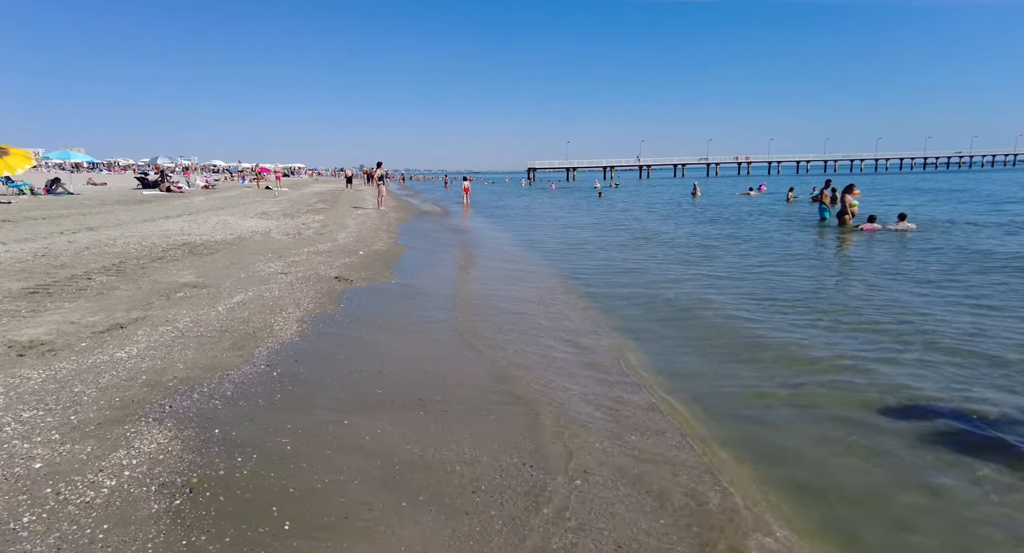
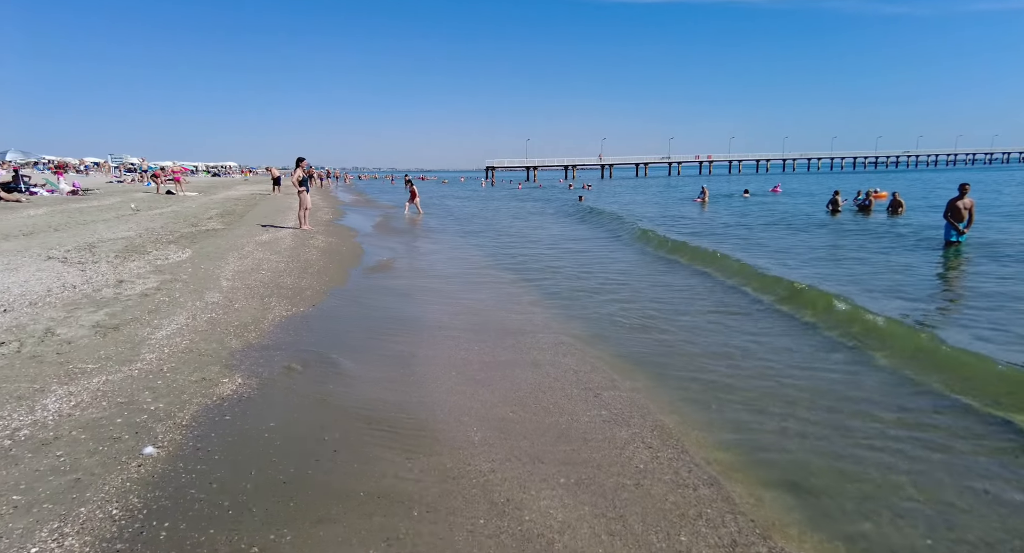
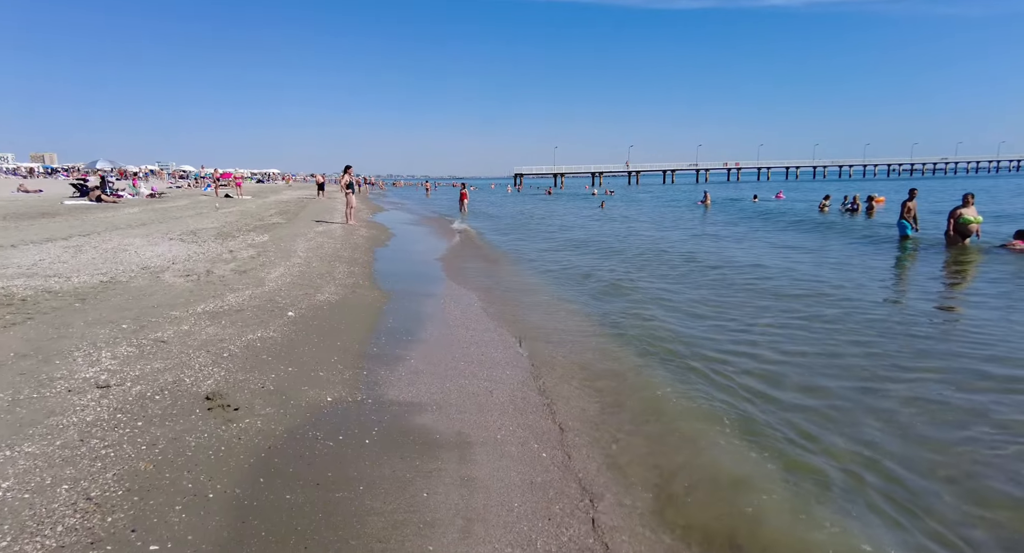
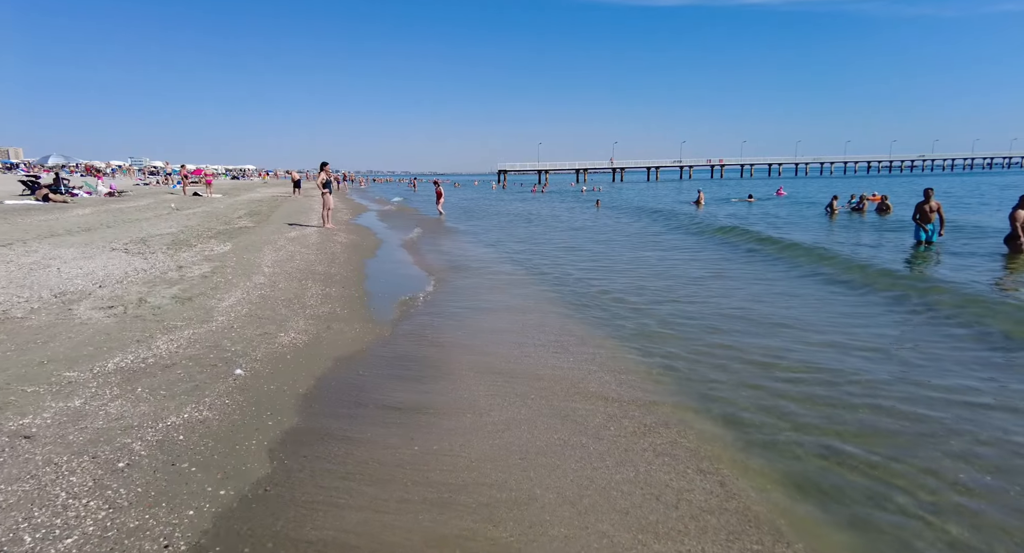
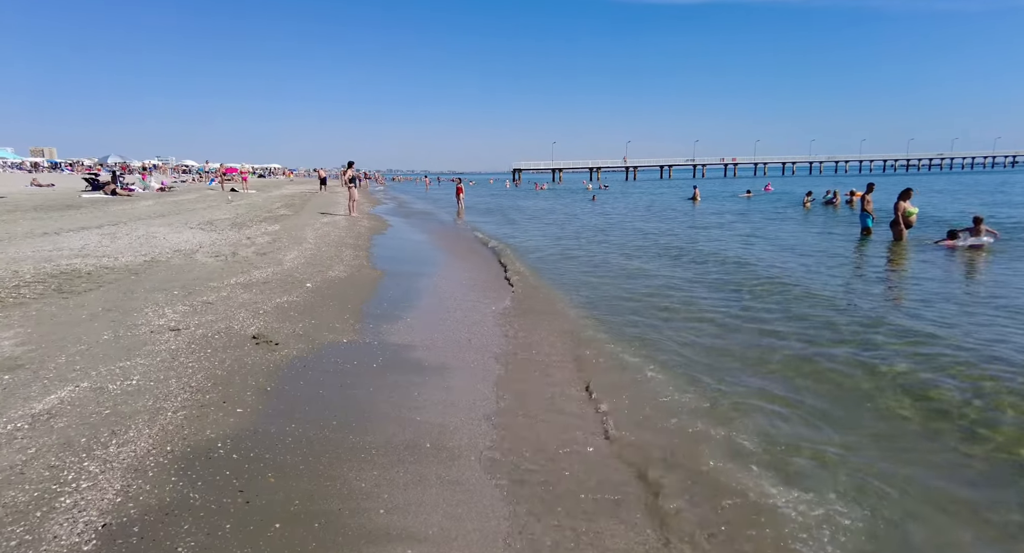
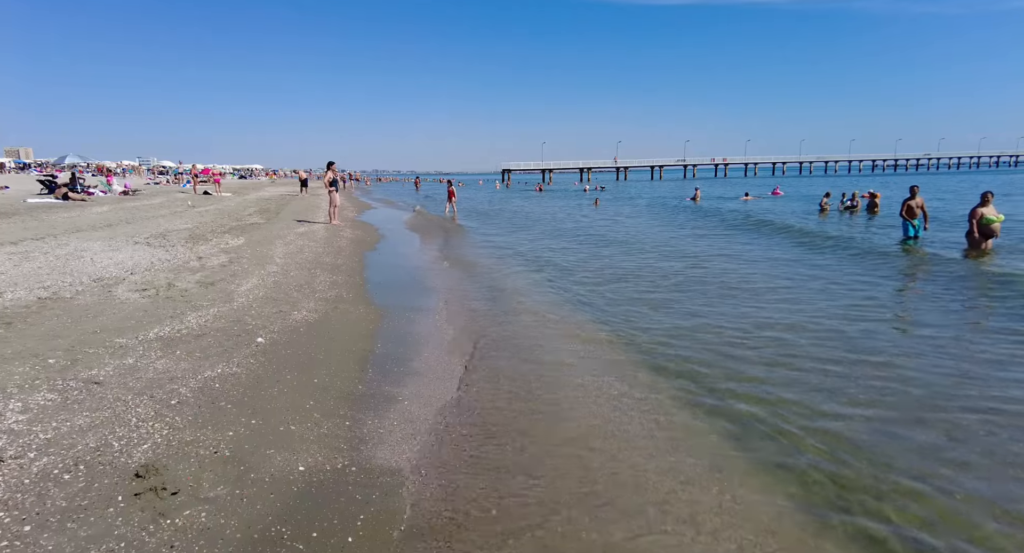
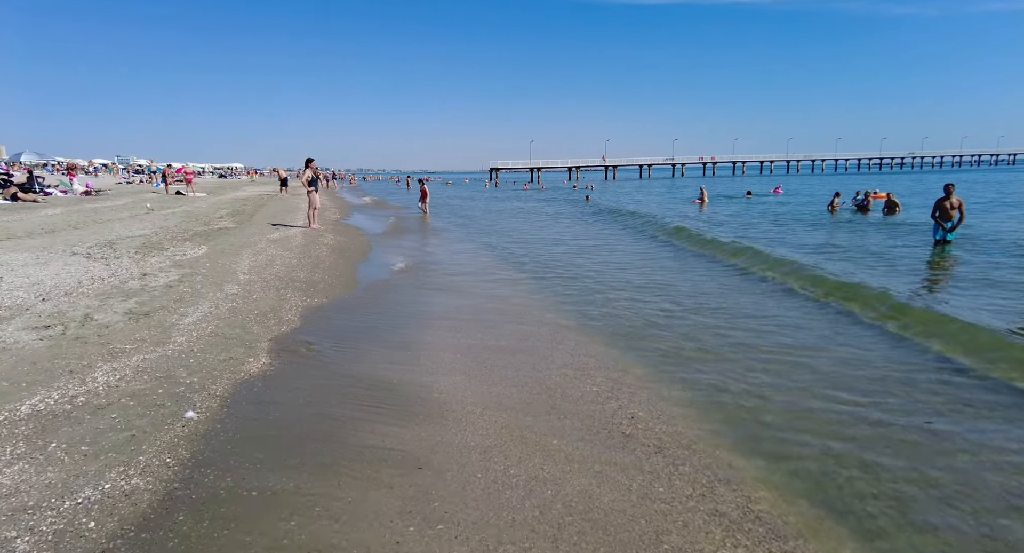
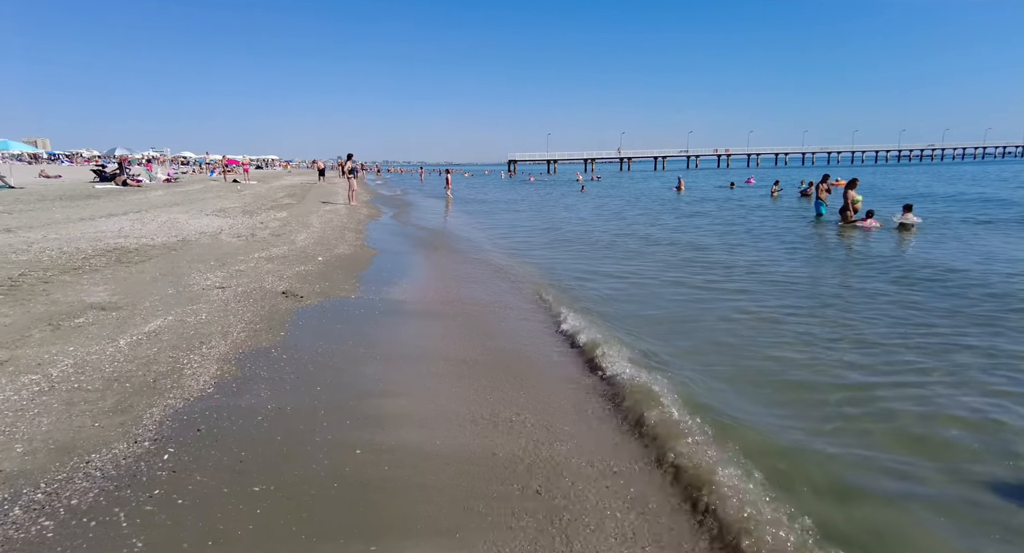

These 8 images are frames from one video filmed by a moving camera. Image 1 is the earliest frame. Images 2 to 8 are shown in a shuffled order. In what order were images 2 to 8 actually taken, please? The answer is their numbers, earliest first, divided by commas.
8, 5, 3, 6, 4, 7, 2
